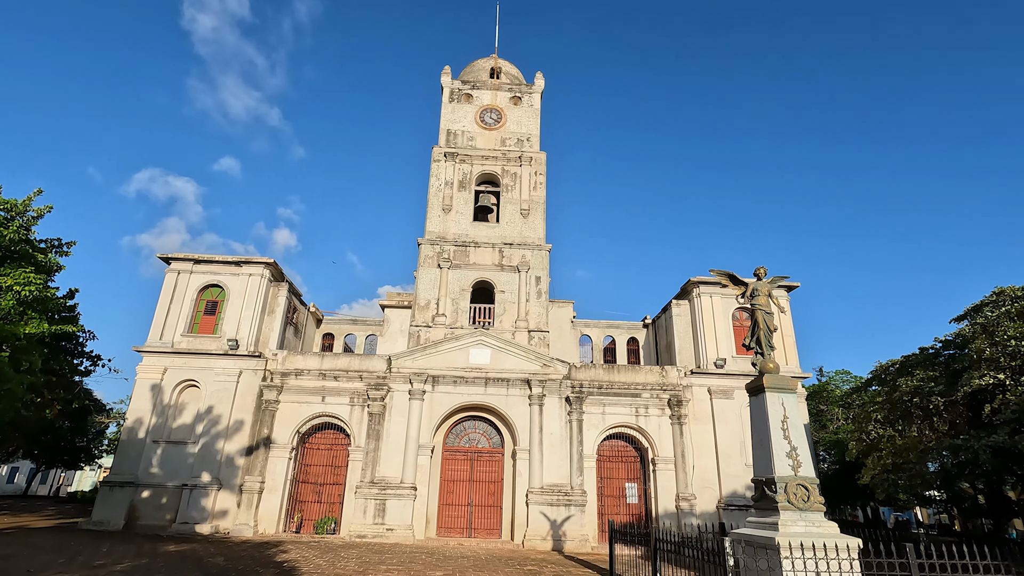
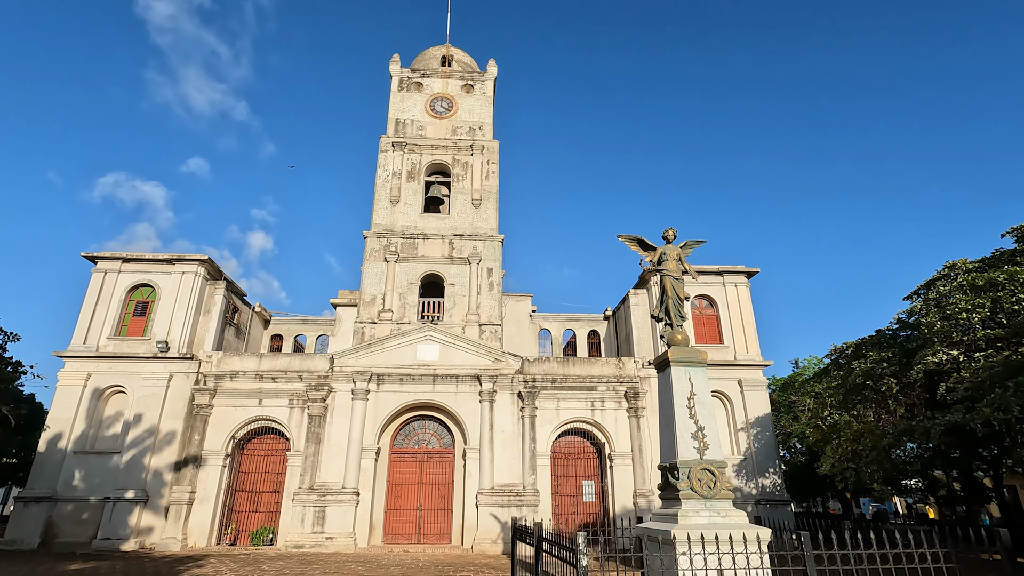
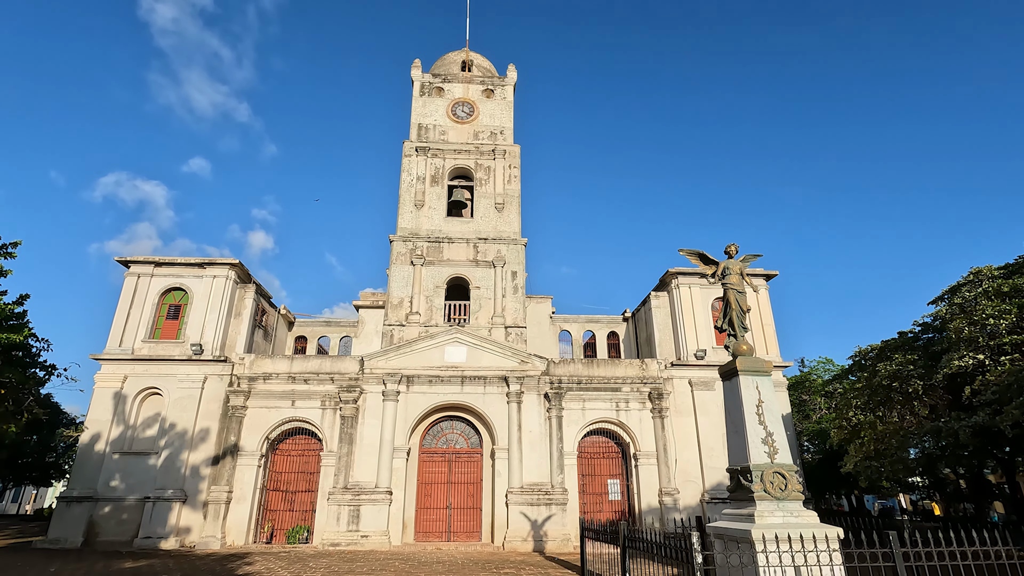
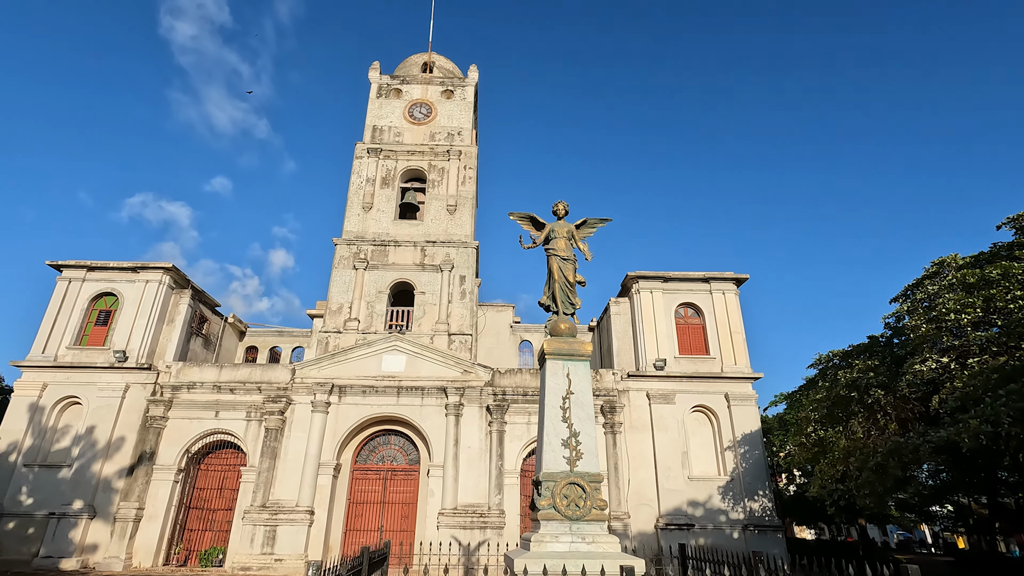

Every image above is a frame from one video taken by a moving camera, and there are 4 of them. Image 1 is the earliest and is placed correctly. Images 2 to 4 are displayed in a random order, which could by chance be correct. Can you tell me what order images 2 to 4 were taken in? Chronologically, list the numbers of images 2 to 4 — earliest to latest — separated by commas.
3, 2, 4
